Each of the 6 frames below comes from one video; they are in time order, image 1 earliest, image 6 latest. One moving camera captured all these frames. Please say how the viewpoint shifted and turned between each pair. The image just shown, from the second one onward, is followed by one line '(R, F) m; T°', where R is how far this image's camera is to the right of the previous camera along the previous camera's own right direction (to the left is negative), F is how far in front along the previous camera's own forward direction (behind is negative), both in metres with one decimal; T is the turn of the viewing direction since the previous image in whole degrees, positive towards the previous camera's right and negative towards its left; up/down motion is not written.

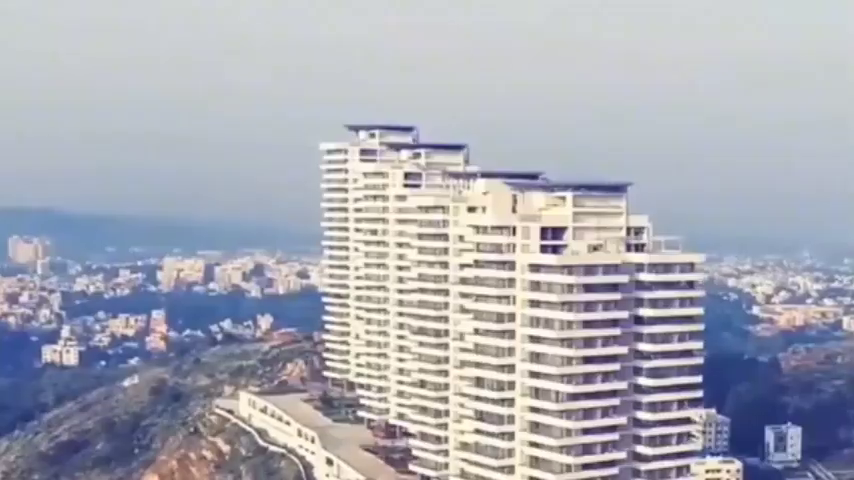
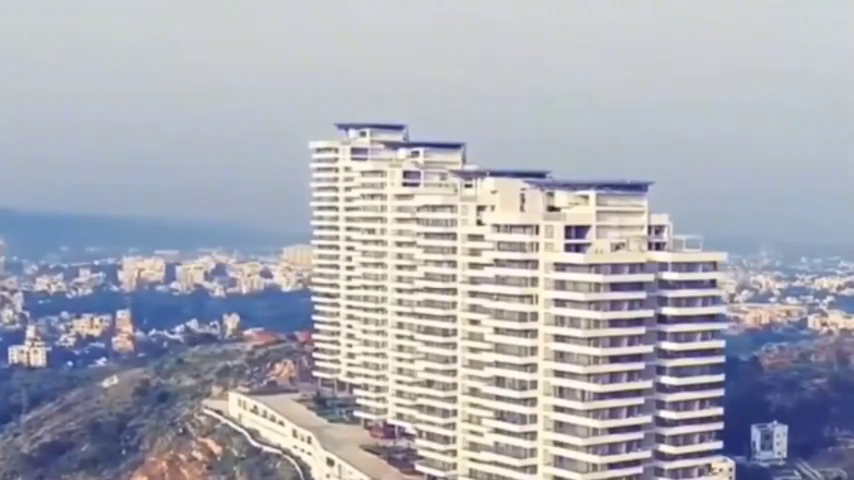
(-2.4, +0.4) m; +2°
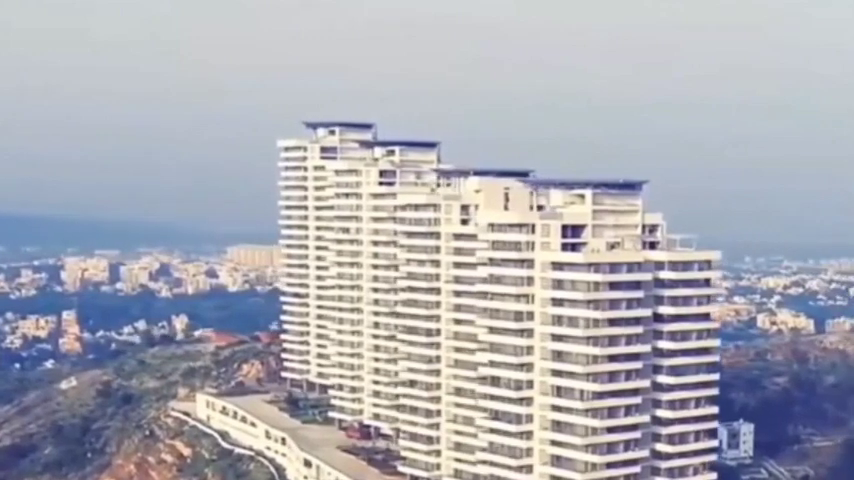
(-1.9, +0.4) m; +3°
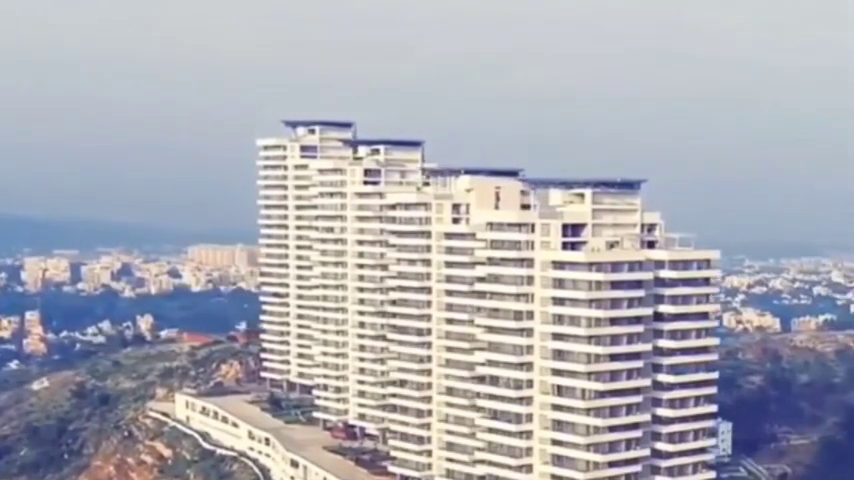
(-1.4, +0.3) m; +2°
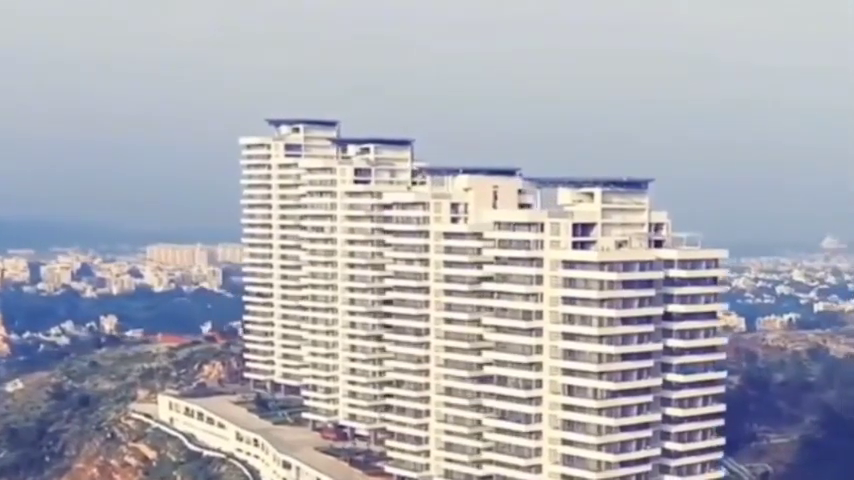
(-1.8, +0.3) m; +2°
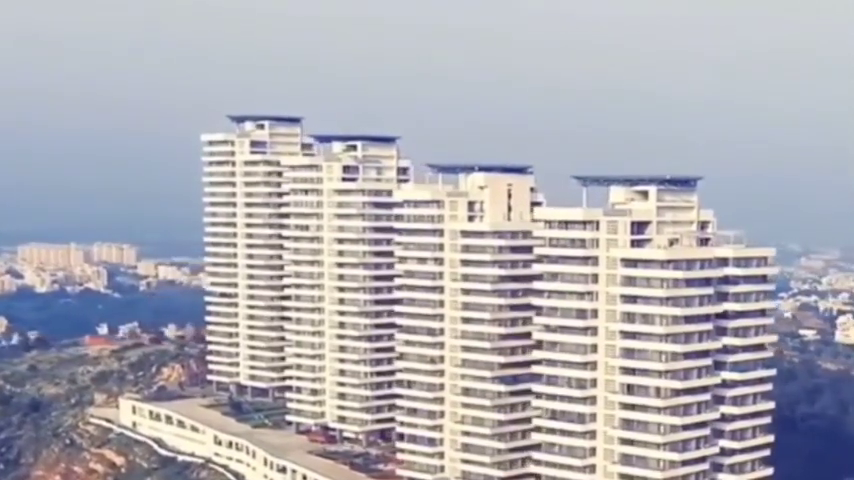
(-6.5, +1.2) m; +5°
